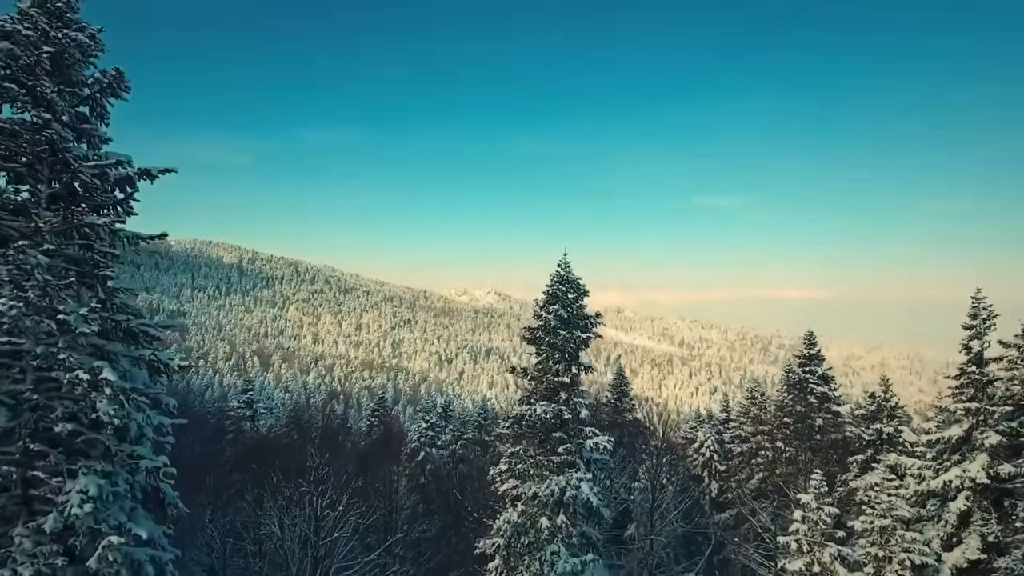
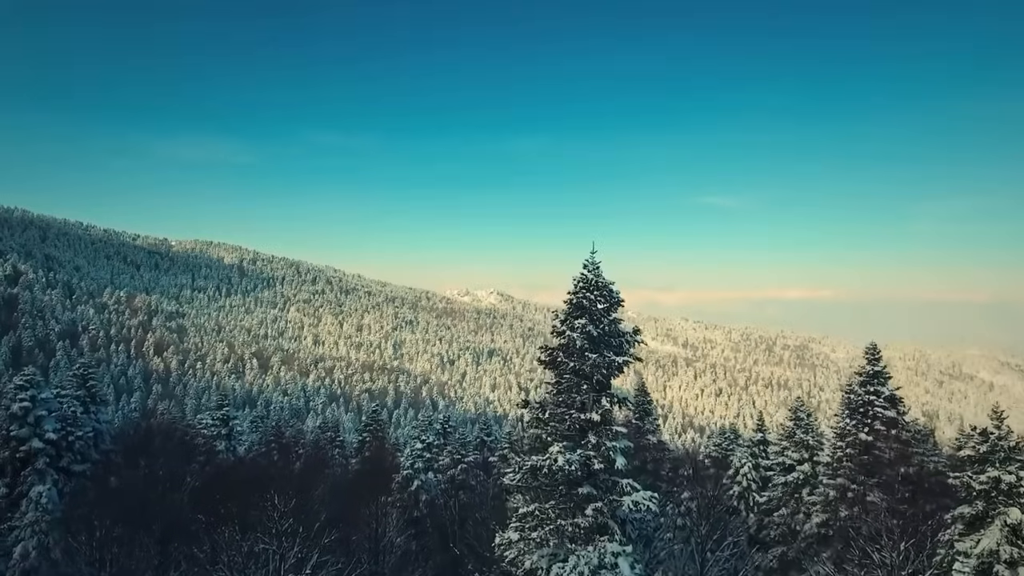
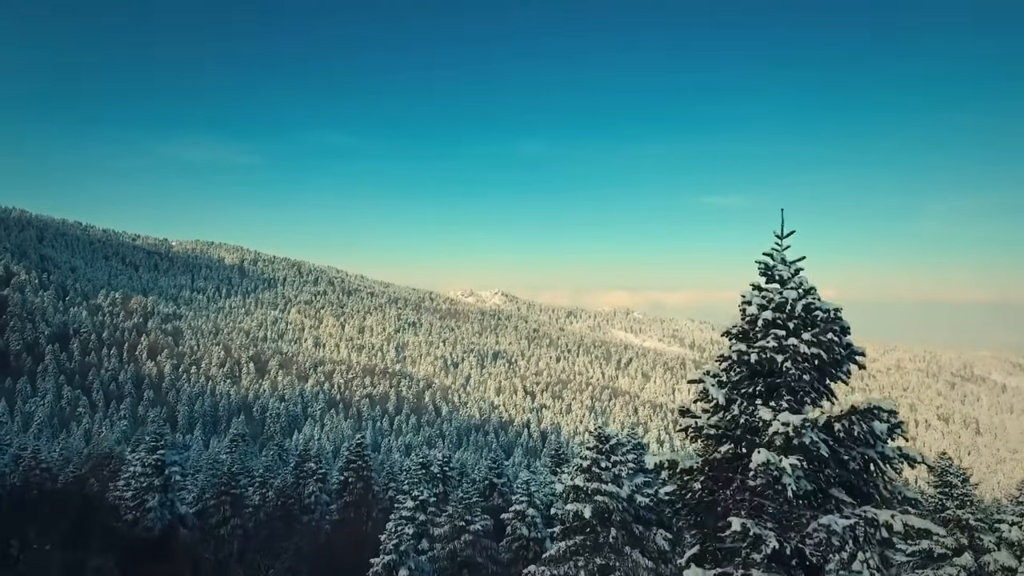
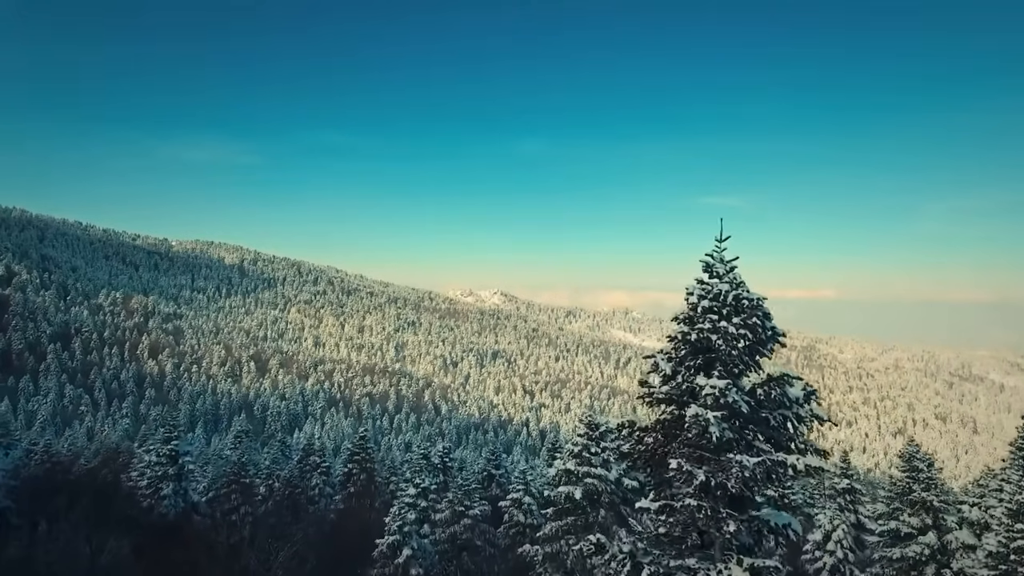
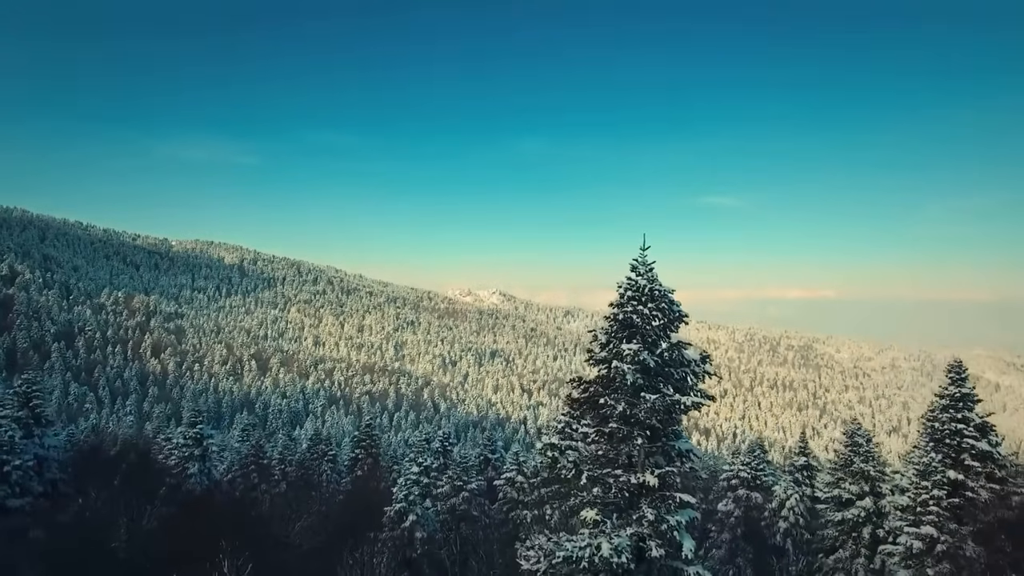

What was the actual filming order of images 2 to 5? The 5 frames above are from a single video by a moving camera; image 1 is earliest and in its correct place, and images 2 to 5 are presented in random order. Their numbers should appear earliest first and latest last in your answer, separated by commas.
2, 5, 4, 3
